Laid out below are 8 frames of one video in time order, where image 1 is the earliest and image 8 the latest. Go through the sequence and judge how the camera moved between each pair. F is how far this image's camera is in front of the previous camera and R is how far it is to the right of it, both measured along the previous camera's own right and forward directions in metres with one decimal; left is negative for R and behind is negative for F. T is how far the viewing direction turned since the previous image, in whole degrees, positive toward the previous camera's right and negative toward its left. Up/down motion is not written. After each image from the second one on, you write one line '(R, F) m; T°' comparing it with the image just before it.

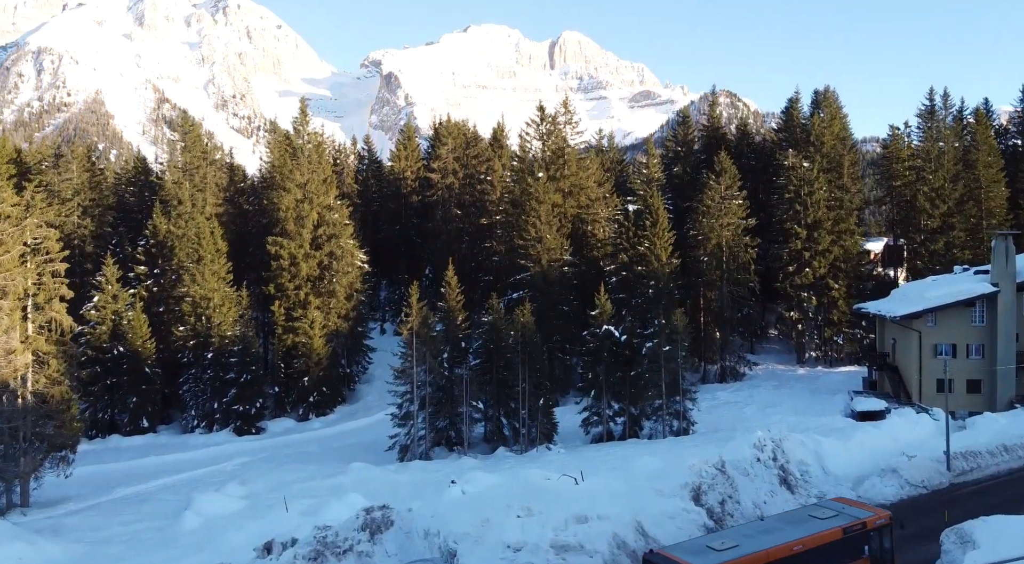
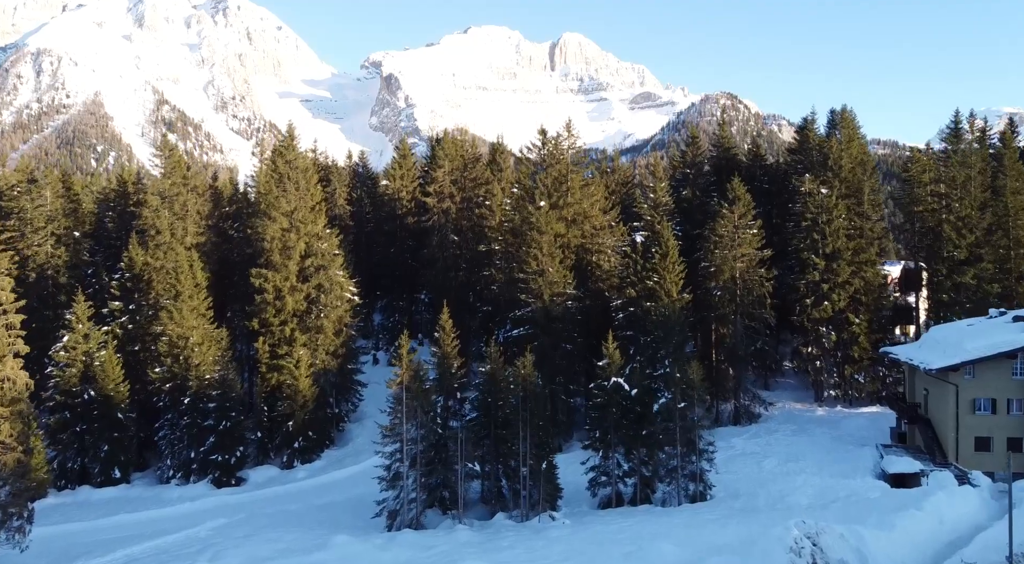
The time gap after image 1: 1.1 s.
(0.0, +4.4) m; 0°
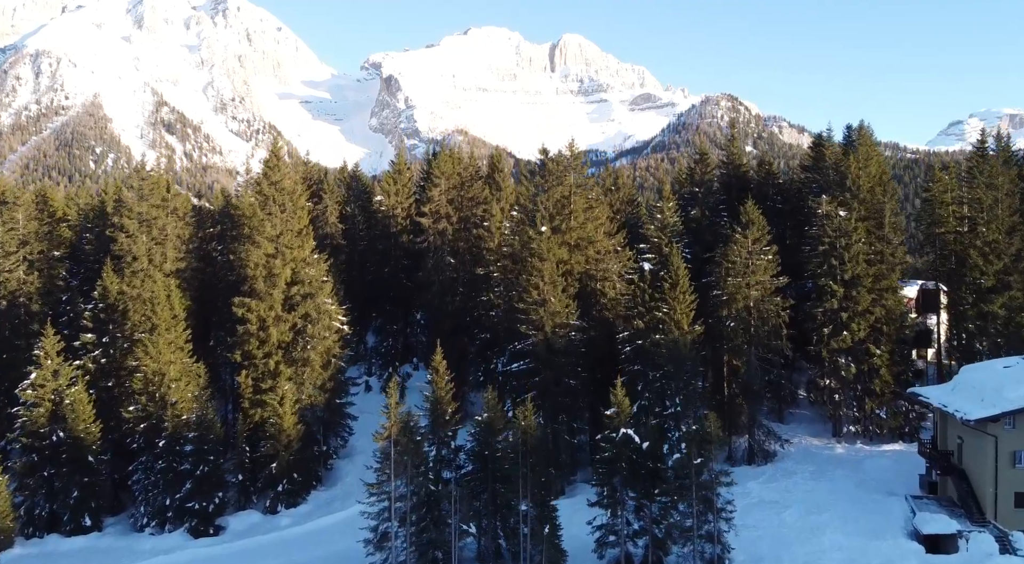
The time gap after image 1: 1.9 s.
(0.0, +4.0) m; 0°
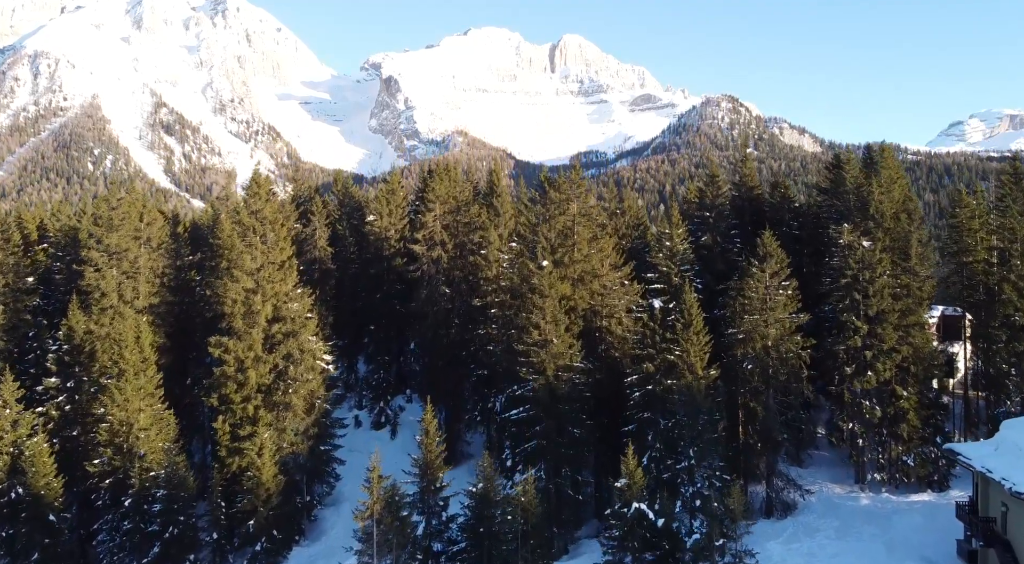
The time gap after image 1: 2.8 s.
(+0.1, +4.6) m; 0°
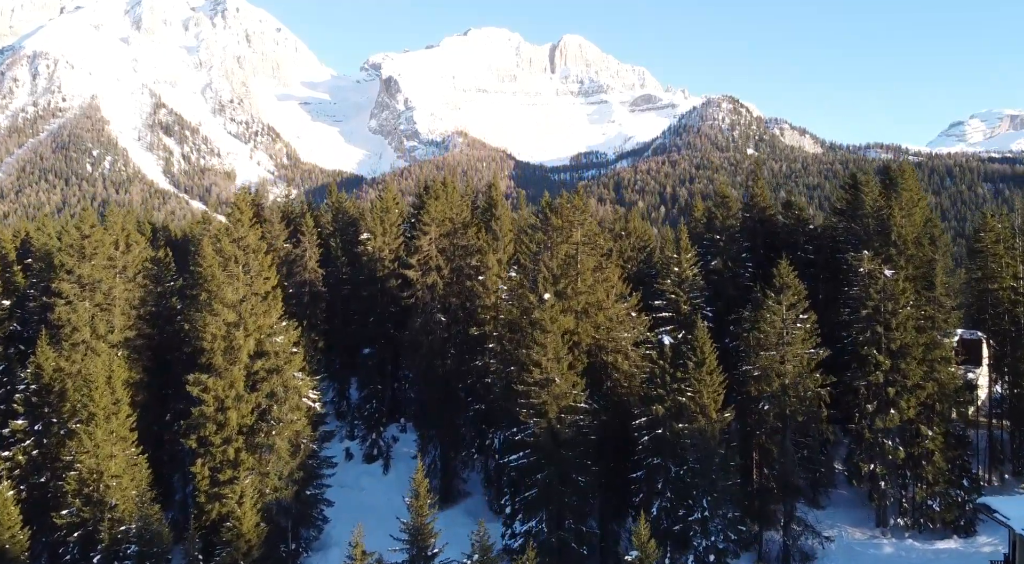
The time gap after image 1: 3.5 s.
(0.0, +3.7) m; 0°
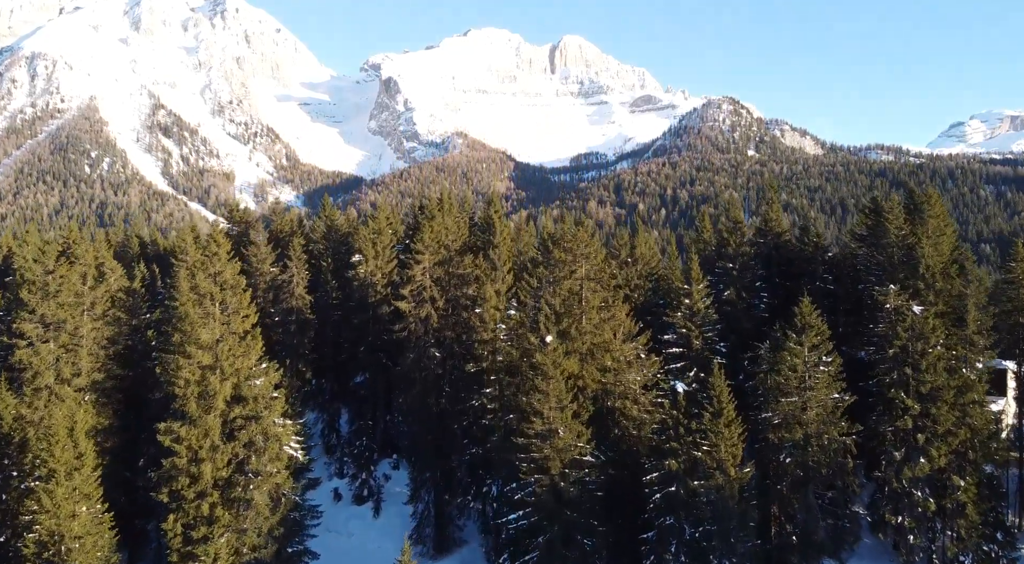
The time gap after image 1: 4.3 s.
(0.0, +4.2) m; 0°
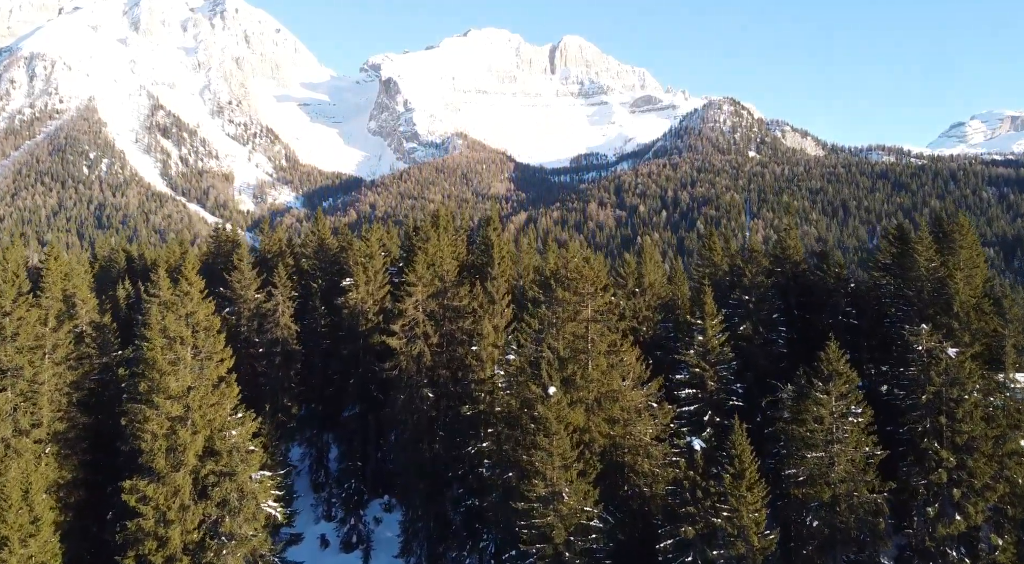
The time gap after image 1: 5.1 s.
(0.0, +4.4) m; 0°
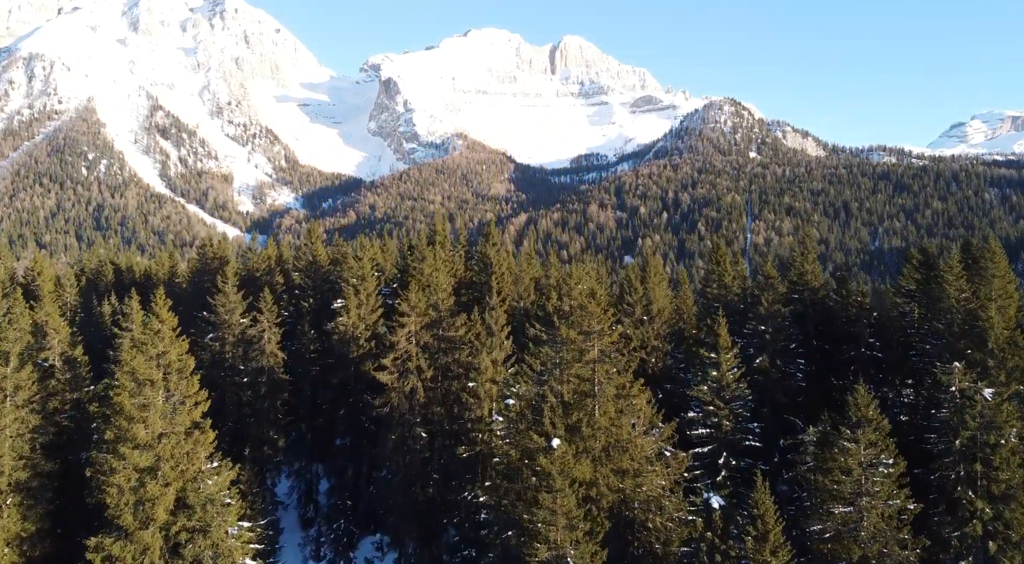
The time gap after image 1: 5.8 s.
(0.0, +3.8) m; 0°
